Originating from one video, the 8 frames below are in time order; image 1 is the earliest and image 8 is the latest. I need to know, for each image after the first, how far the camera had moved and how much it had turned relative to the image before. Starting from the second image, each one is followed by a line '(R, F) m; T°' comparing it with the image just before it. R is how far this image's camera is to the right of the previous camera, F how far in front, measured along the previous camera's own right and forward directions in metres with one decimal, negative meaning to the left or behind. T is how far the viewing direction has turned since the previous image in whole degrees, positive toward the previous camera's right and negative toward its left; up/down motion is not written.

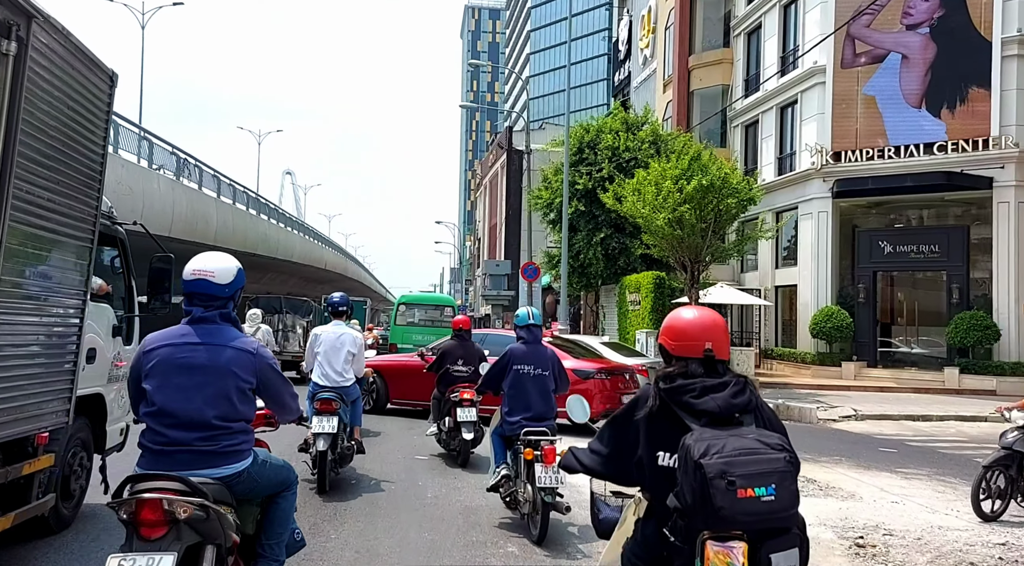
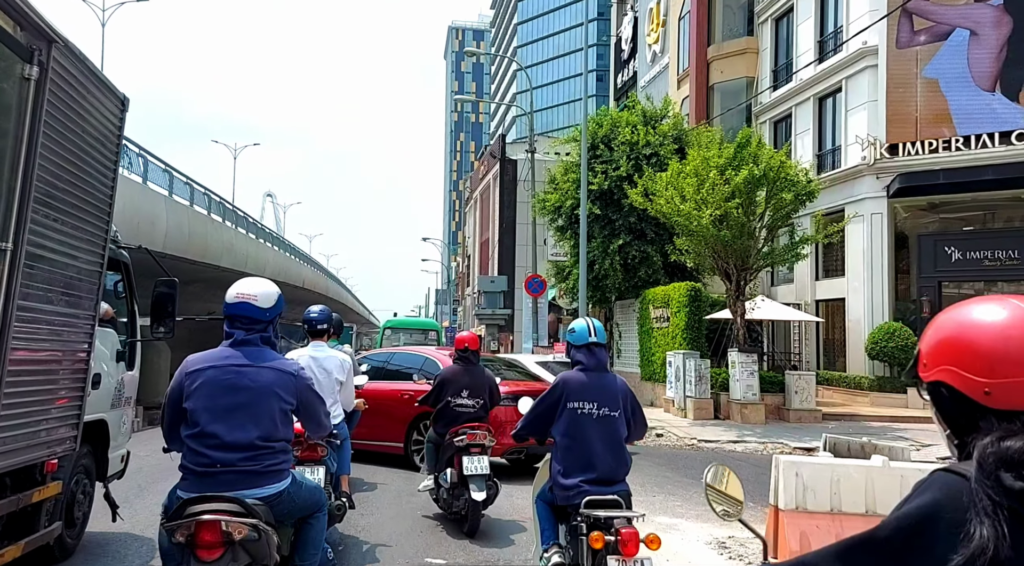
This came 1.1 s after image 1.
(-0.4, +2.6) m; +1°
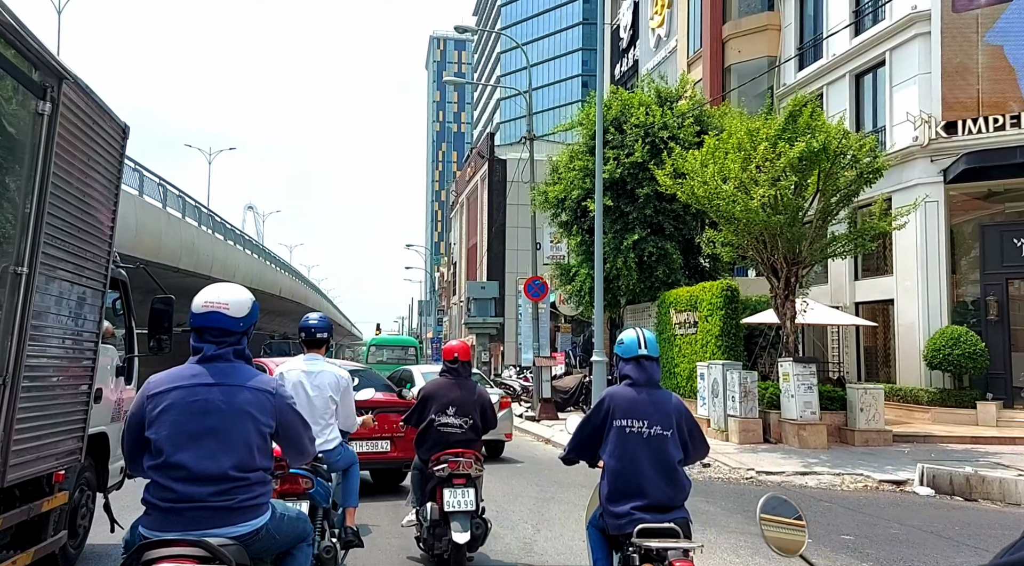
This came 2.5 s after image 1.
(-0.3, +2.1) m; +1°
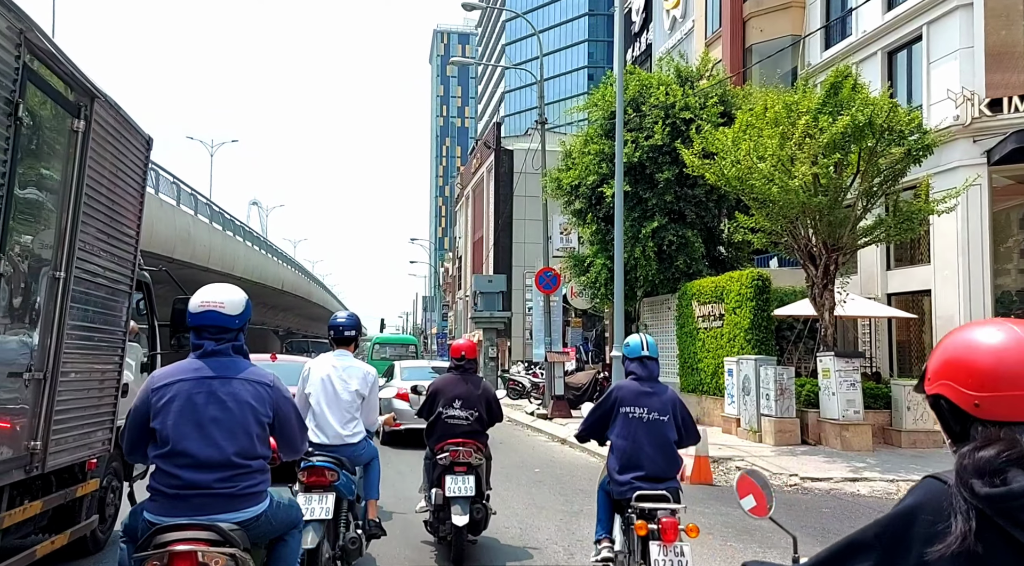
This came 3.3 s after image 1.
(-0.1, +0.8) m; 0°
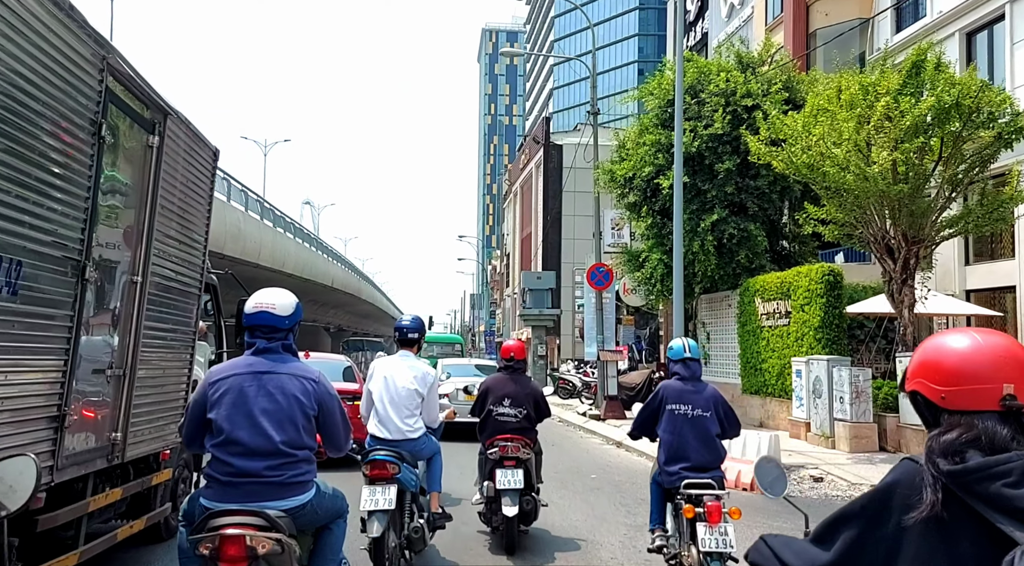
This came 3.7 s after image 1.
(-0.1, +0.5) m; -3°
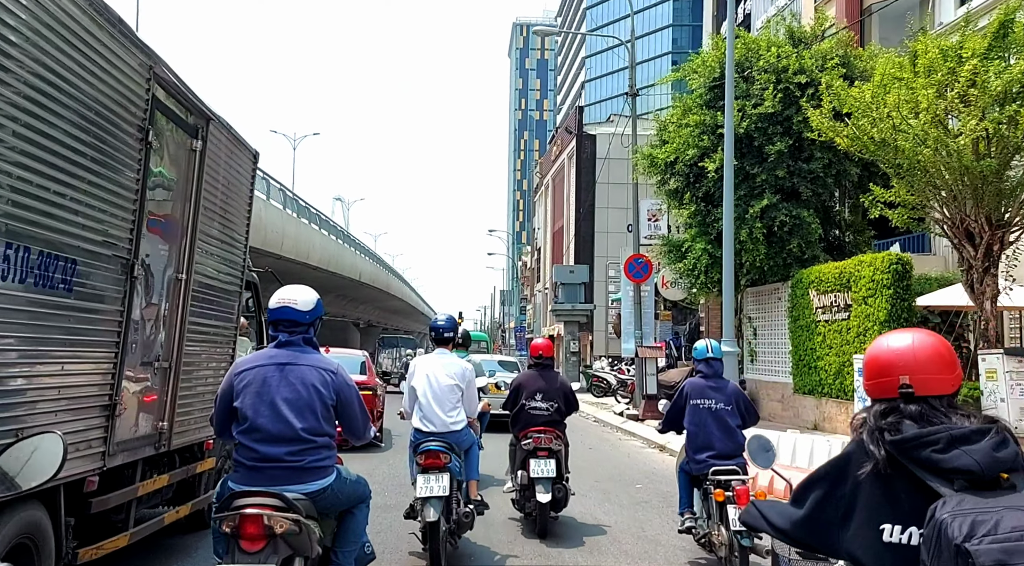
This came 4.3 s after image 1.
(-0.1, +0.8) m; -2°
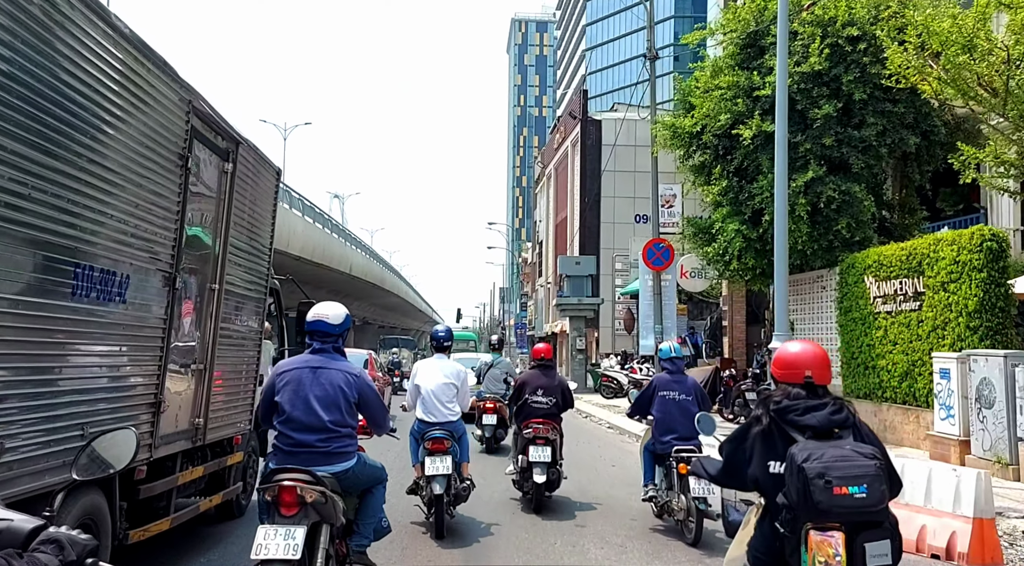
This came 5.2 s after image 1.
(-0.1, +1.7) m; 0°
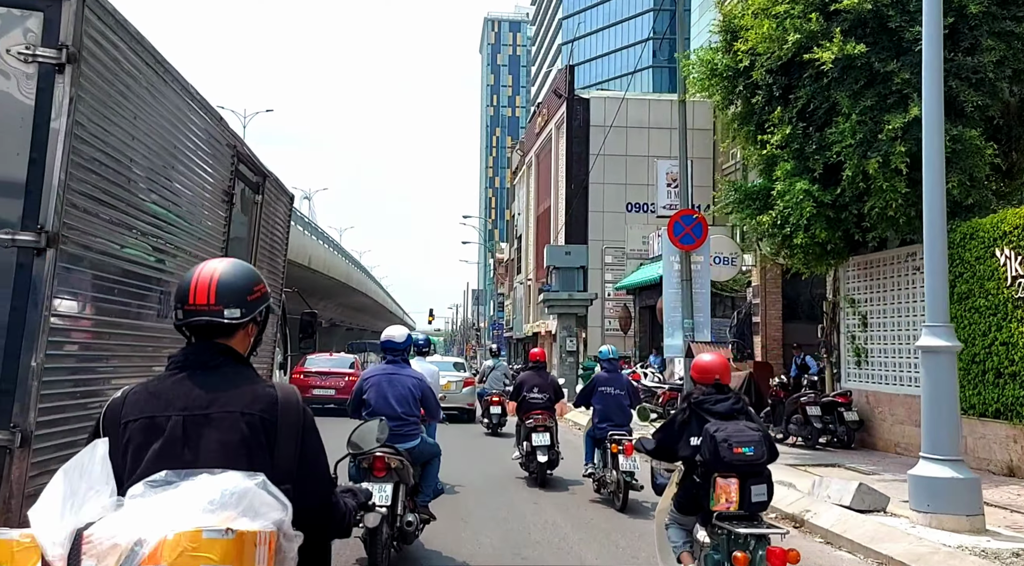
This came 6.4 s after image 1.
(-0.2, +2.9) m; +2°
